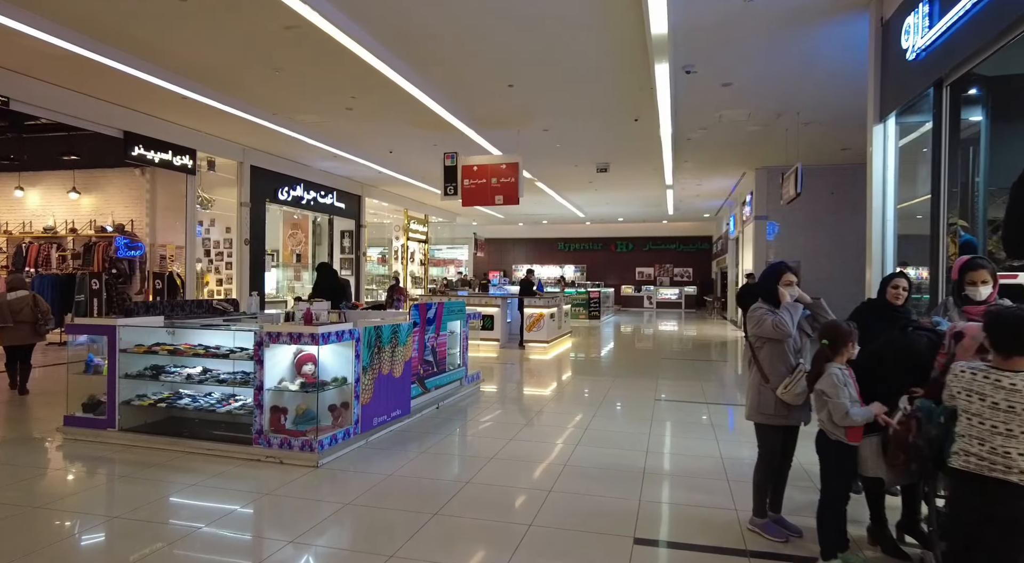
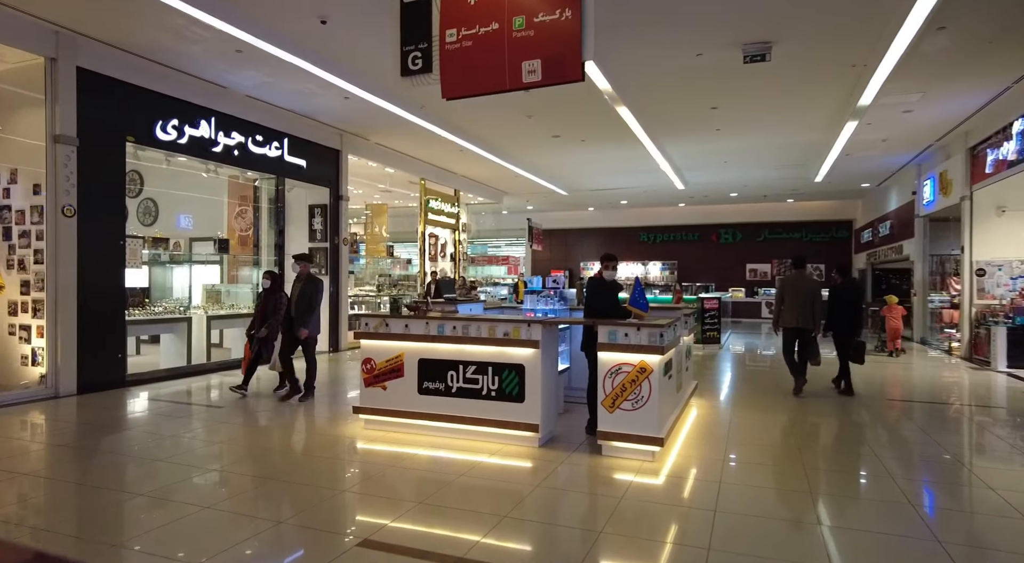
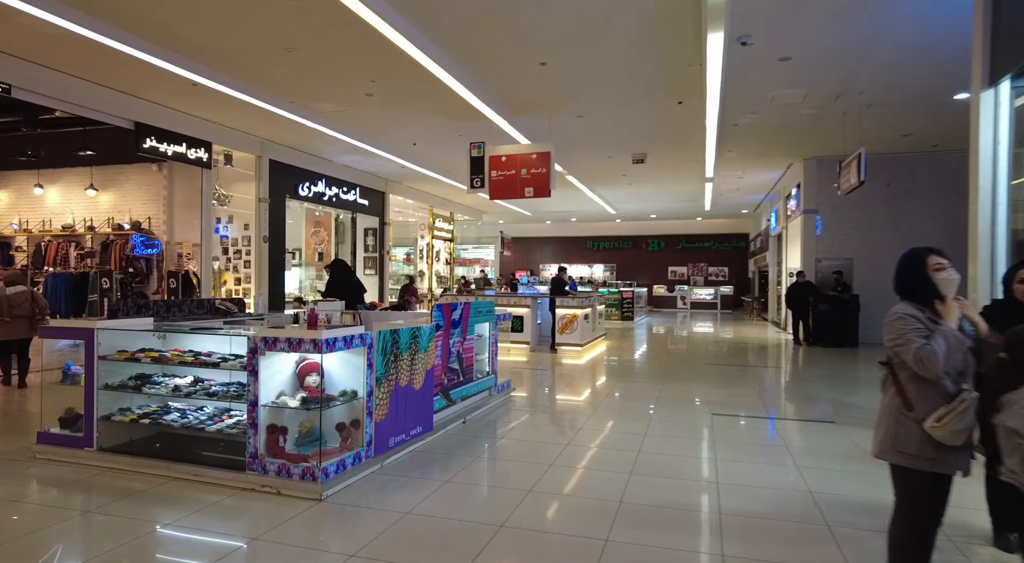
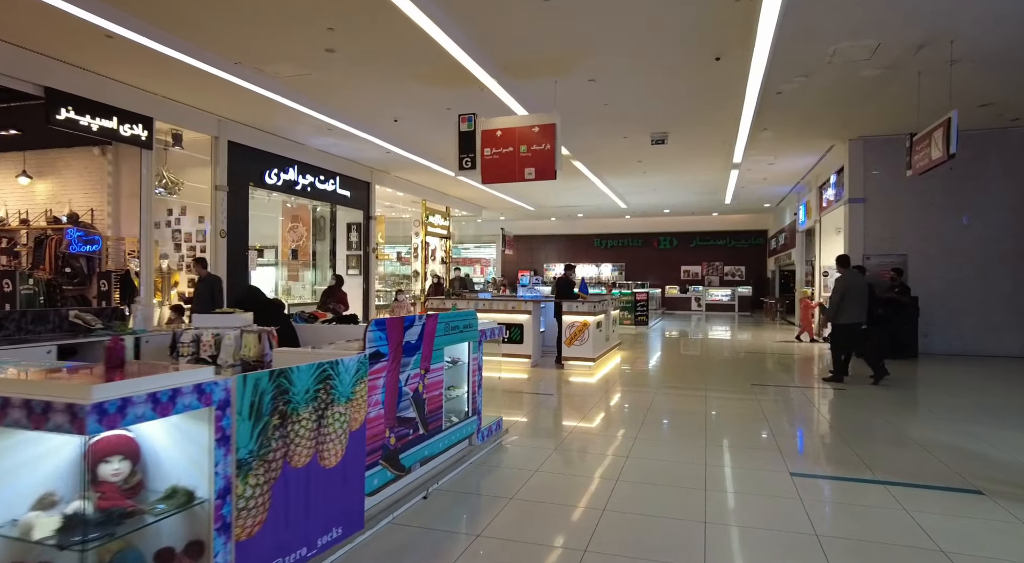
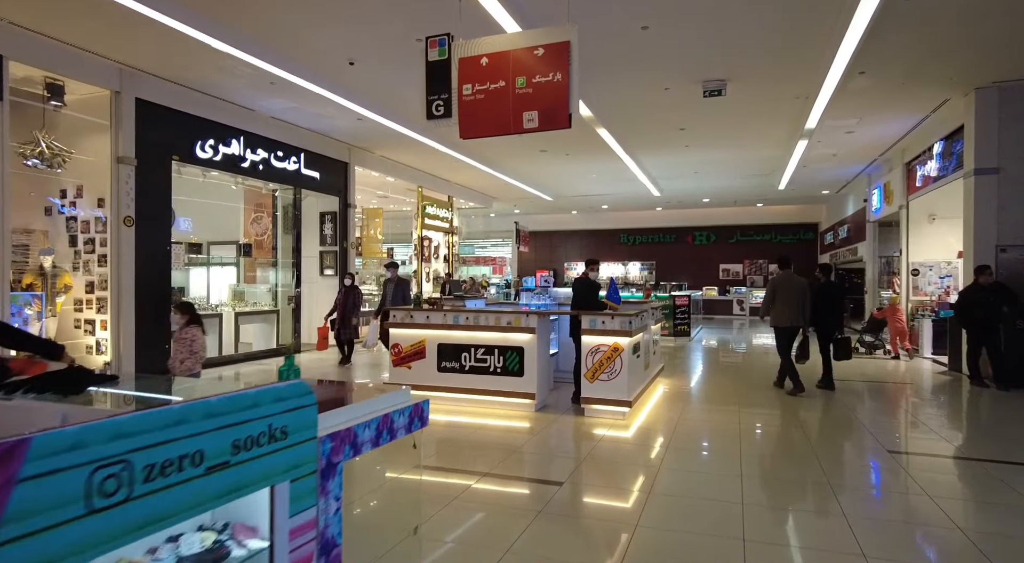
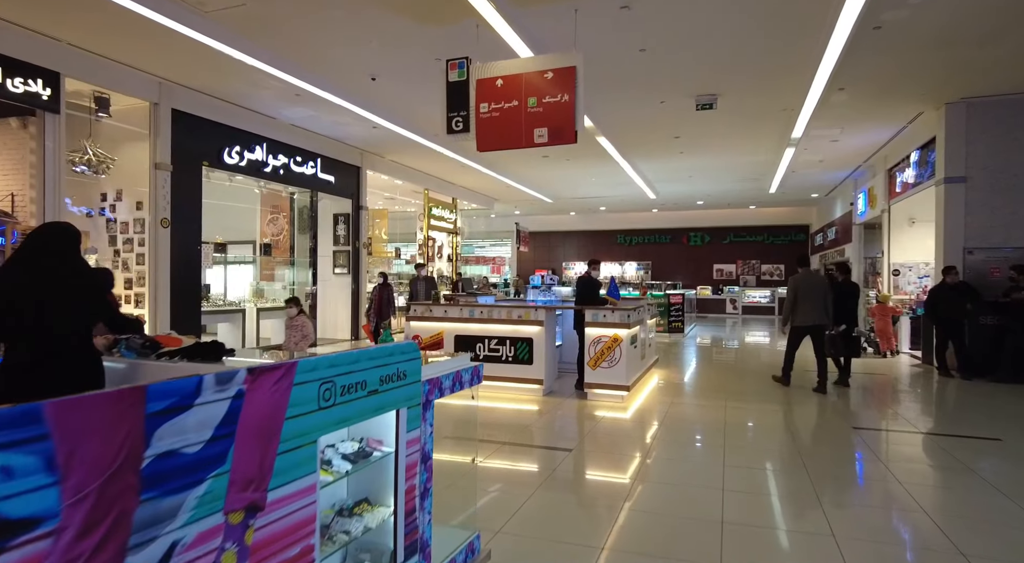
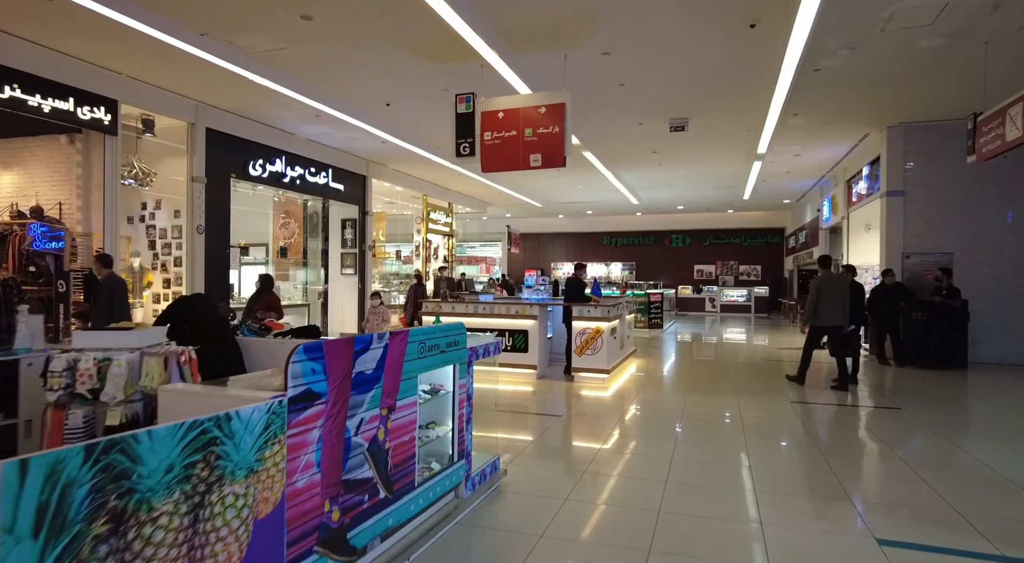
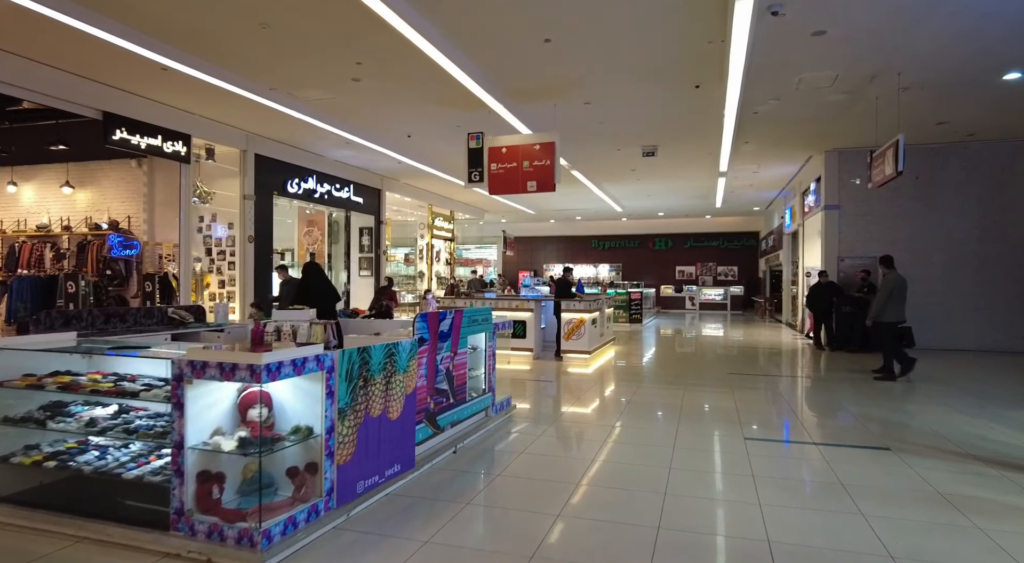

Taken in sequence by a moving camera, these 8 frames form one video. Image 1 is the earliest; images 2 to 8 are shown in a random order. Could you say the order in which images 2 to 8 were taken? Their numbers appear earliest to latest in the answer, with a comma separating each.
3, 8, 4, 7, 6, 5, 2
